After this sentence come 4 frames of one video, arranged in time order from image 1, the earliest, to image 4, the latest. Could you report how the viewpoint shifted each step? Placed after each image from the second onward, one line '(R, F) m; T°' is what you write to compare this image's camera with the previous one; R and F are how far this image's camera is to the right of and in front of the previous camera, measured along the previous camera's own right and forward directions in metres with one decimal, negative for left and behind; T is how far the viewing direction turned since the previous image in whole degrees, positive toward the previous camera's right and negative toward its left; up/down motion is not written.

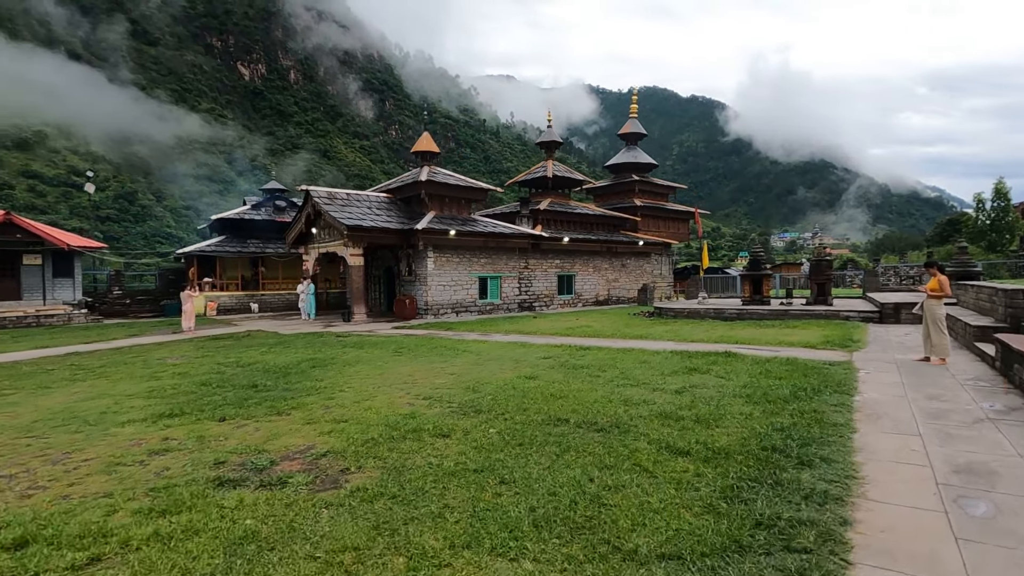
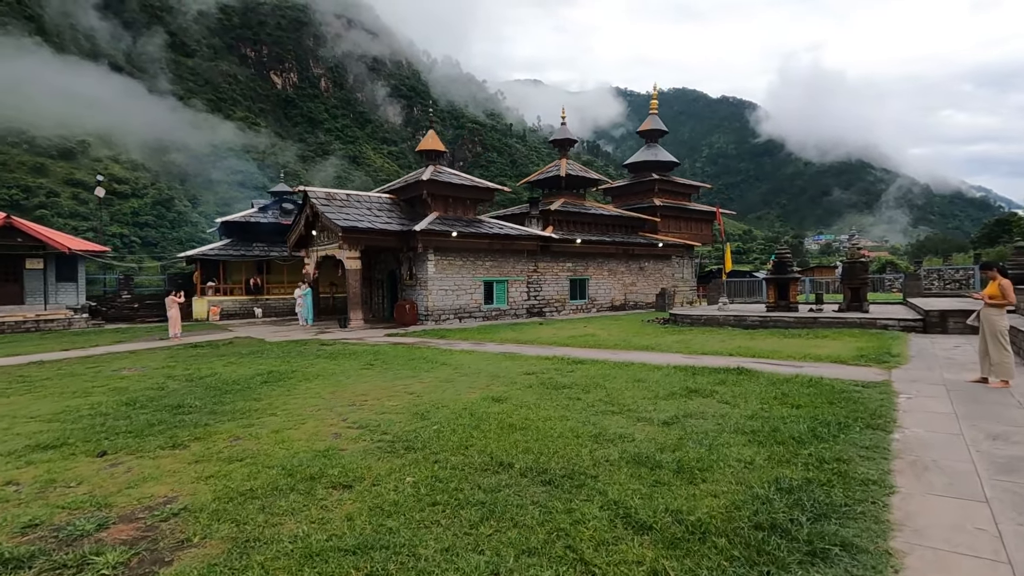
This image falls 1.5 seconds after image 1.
(+0.8, +1.2) m; -3°
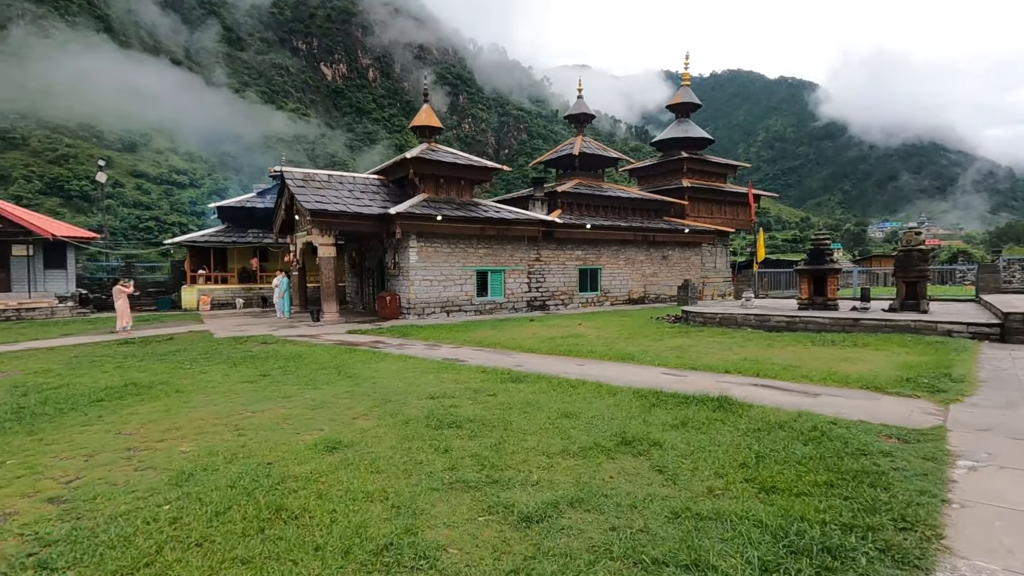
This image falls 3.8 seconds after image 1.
(+1.7, +2.3) m; -5°
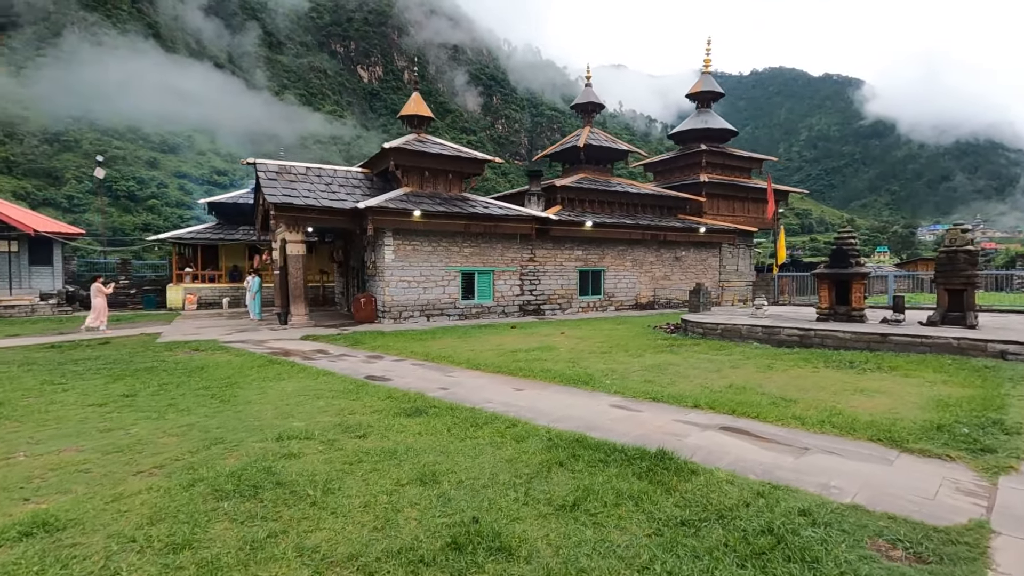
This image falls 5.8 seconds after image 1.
(+1.4, +1.7) m; -3°
